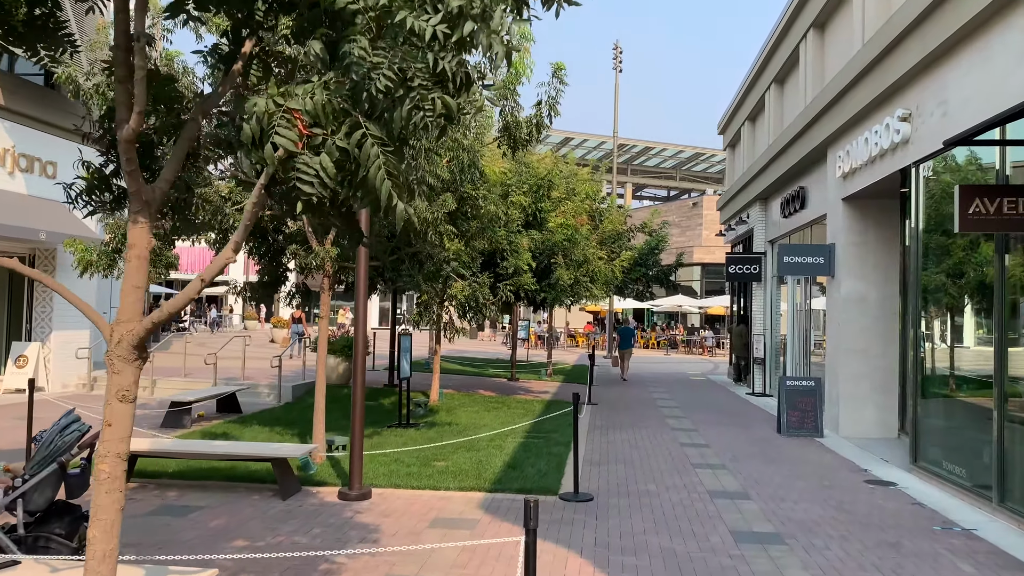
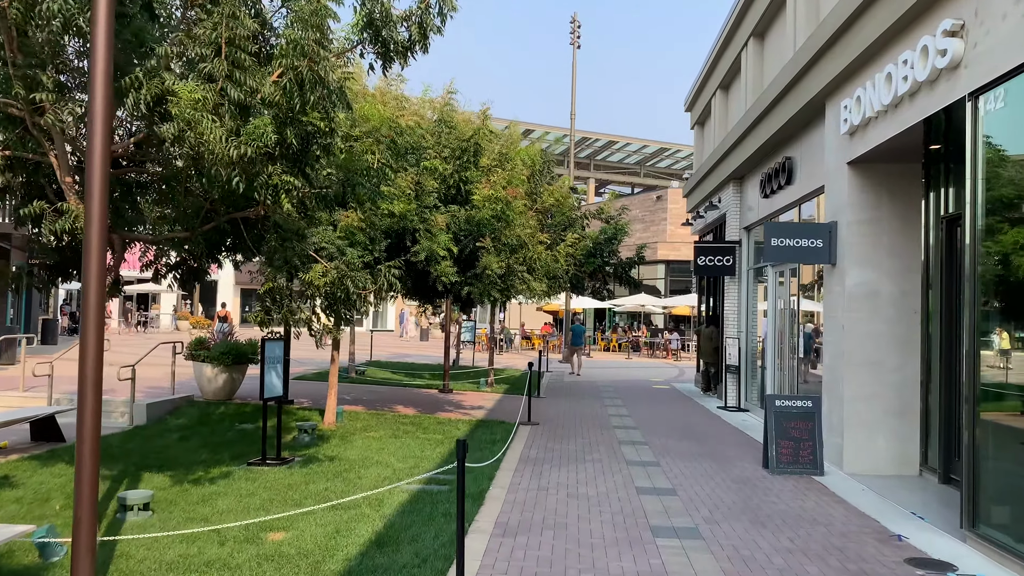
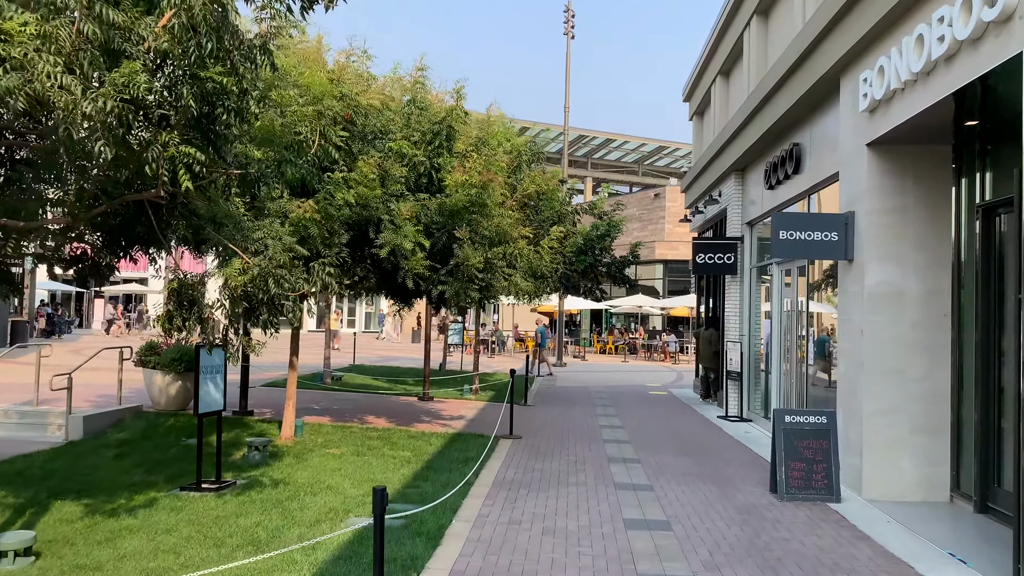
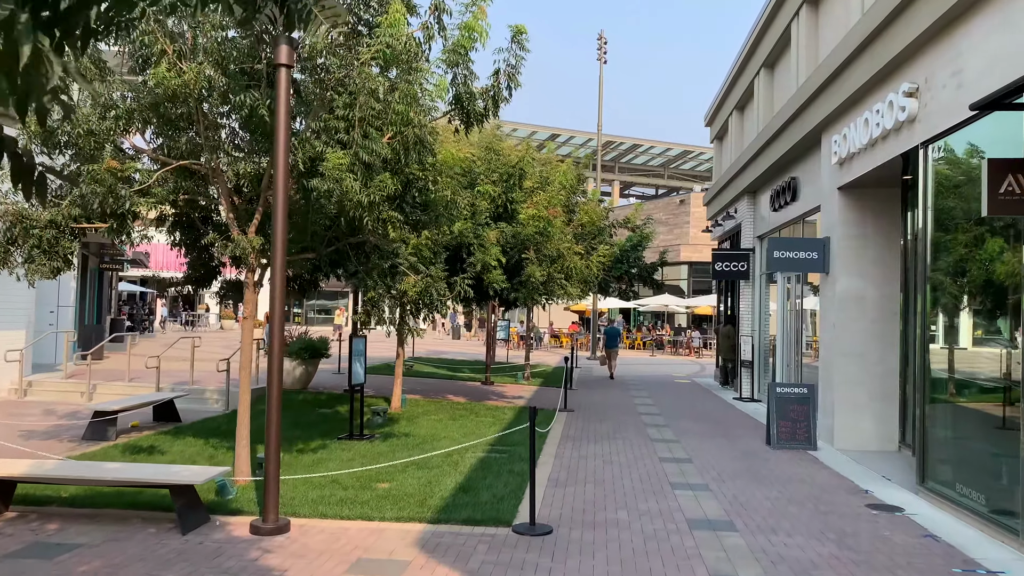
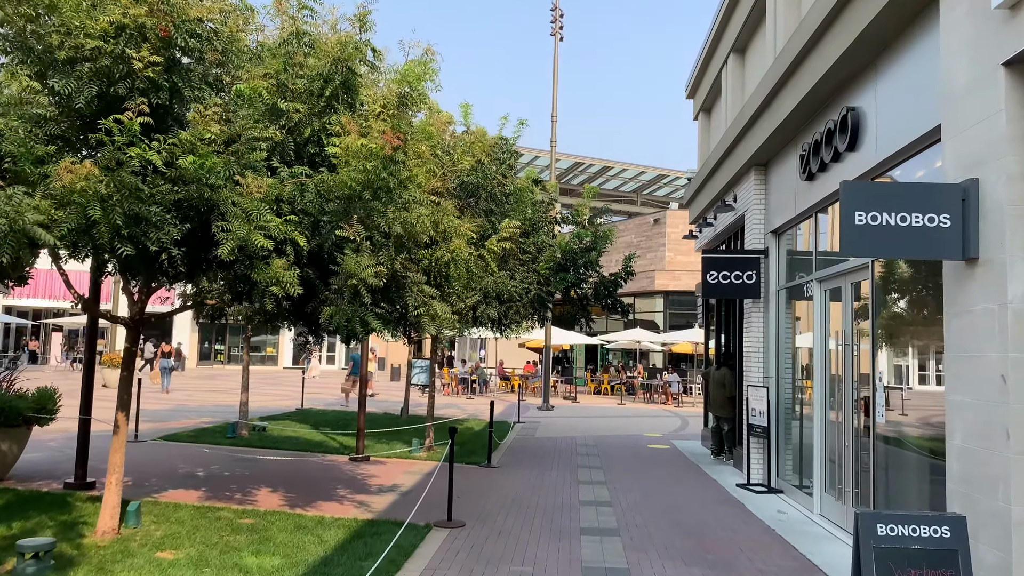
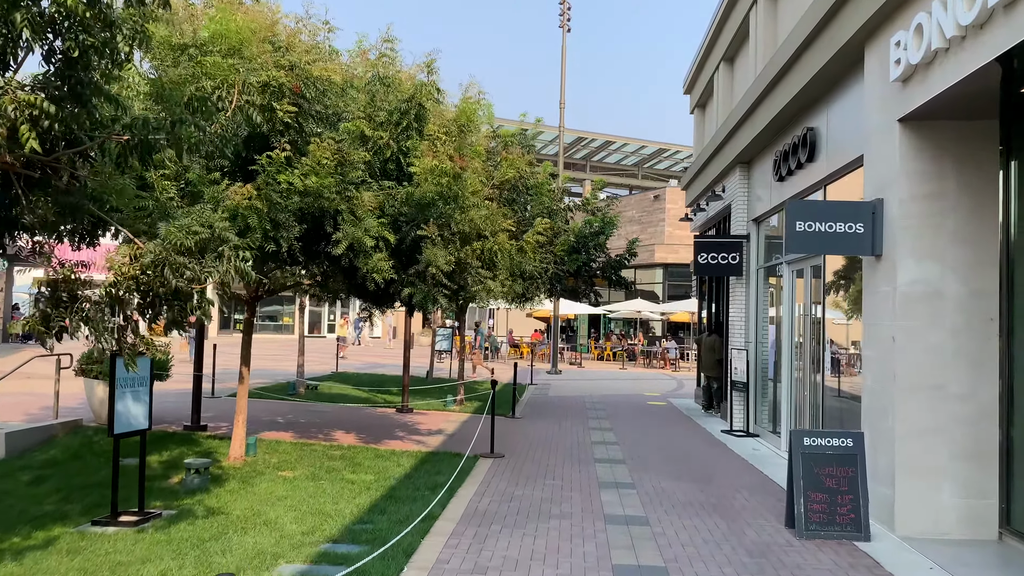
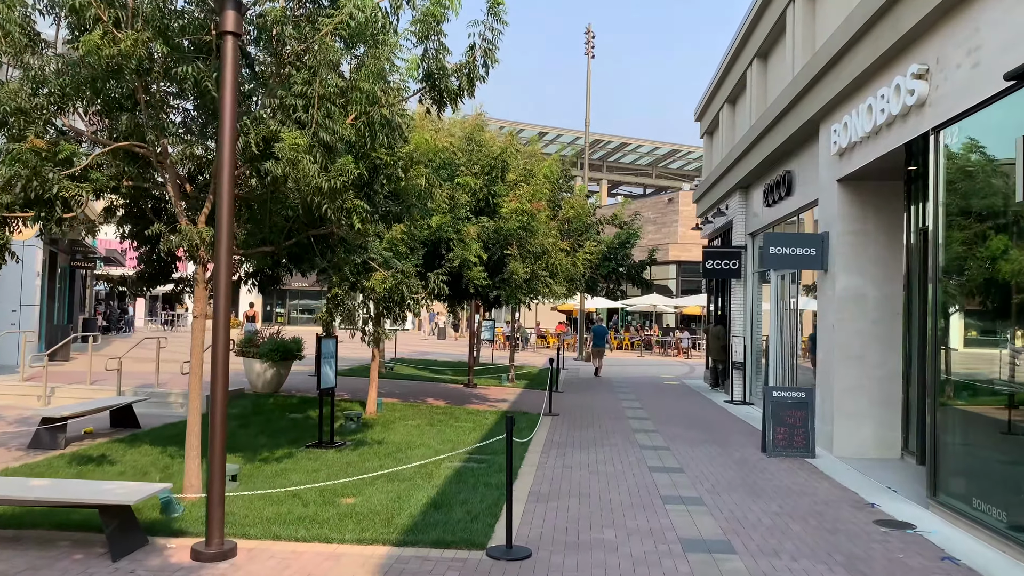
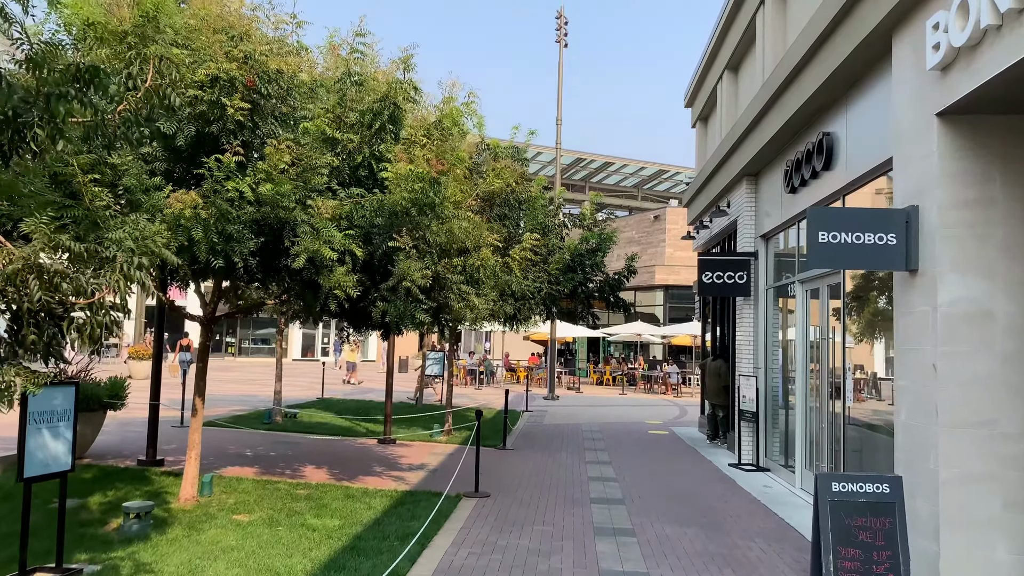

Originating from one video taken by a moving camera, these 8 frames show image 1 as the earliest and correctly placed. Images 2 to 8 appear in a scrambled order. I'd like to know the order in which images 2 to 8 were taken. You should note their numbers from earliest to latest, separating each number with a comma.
4, 7, 2, 3, 6, 8, 5
